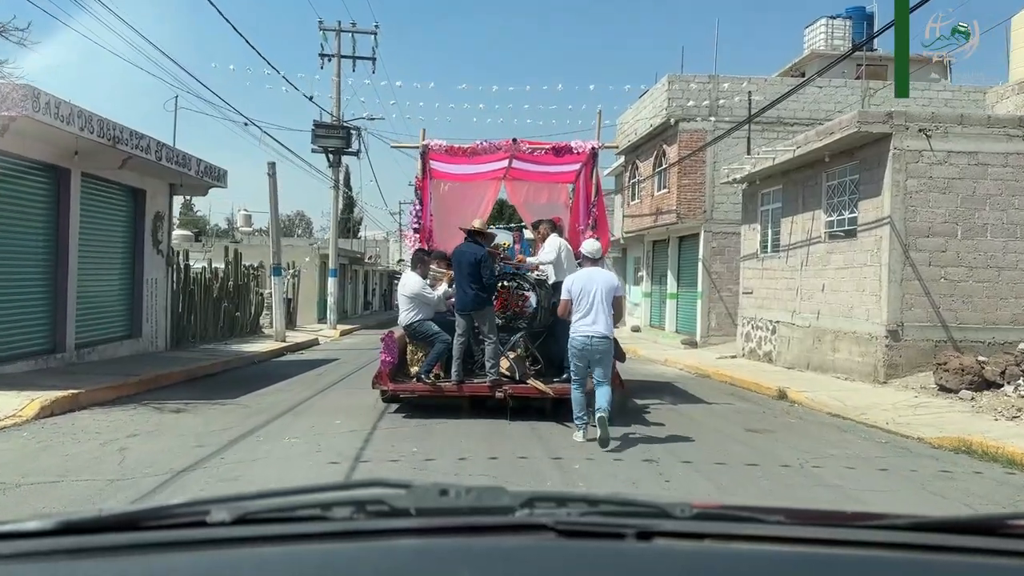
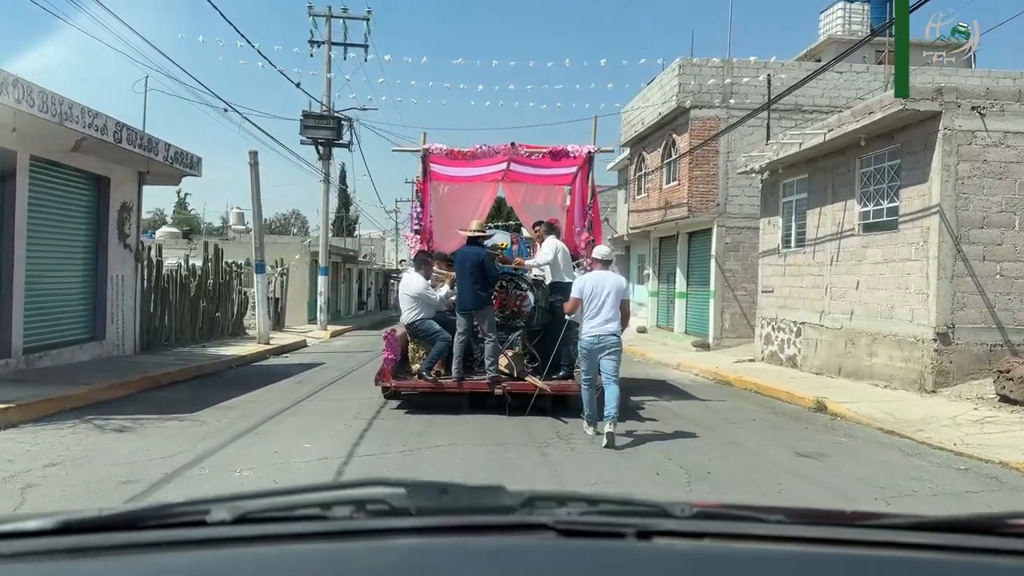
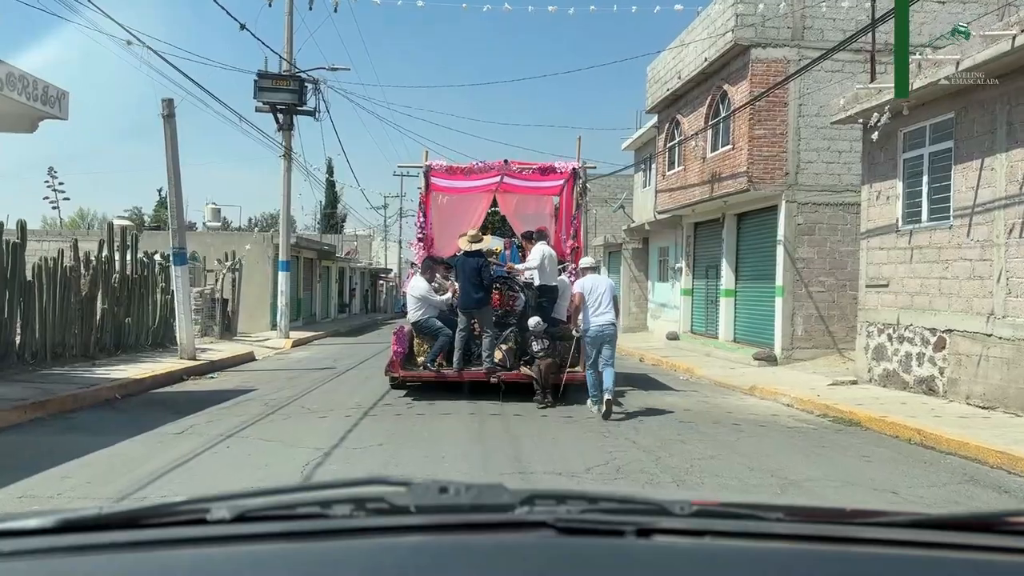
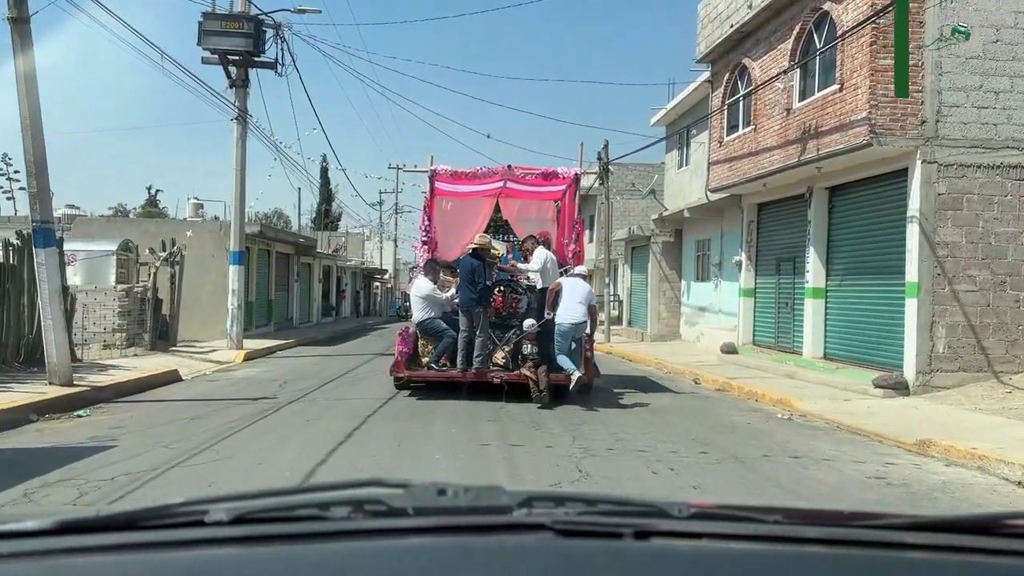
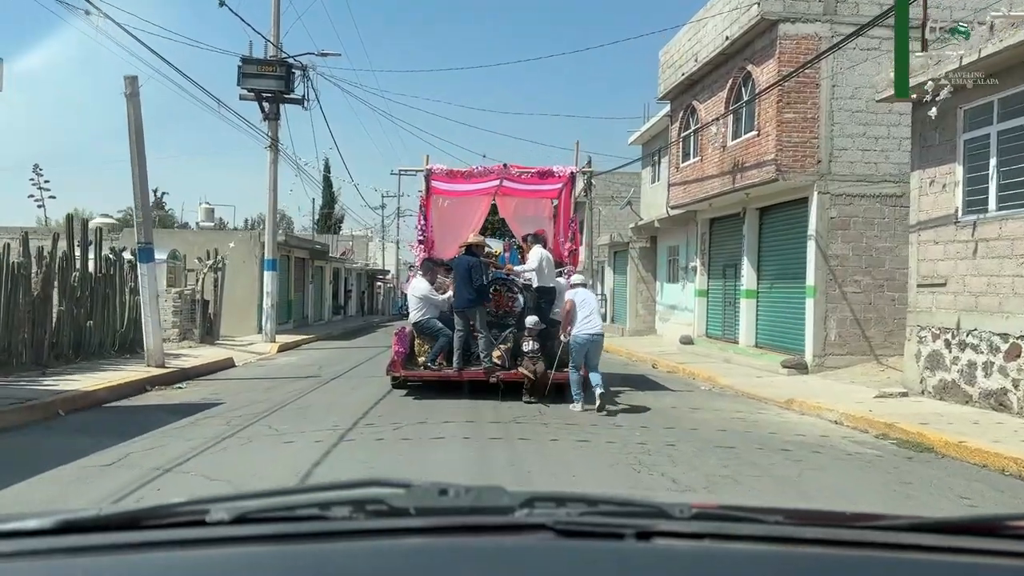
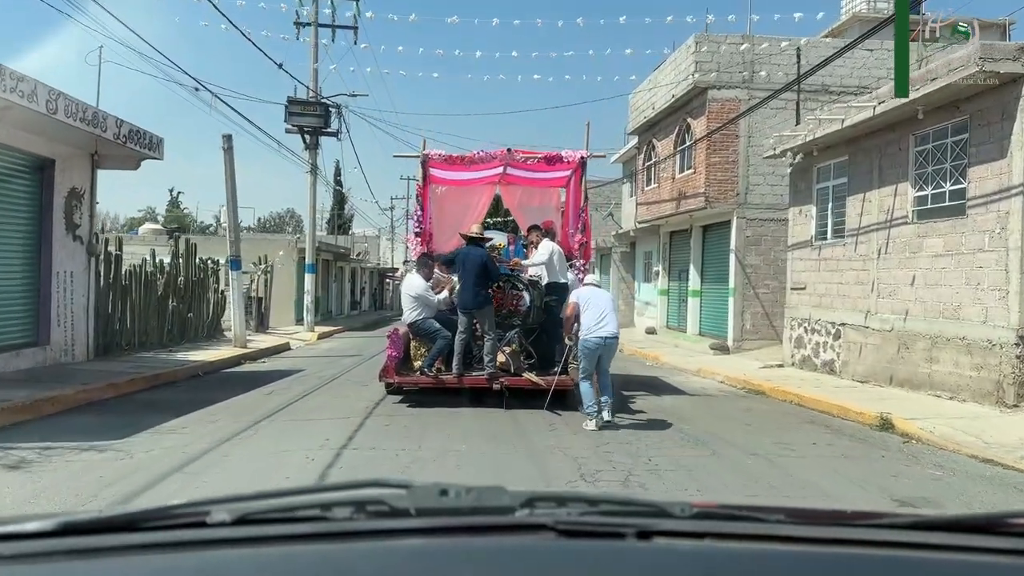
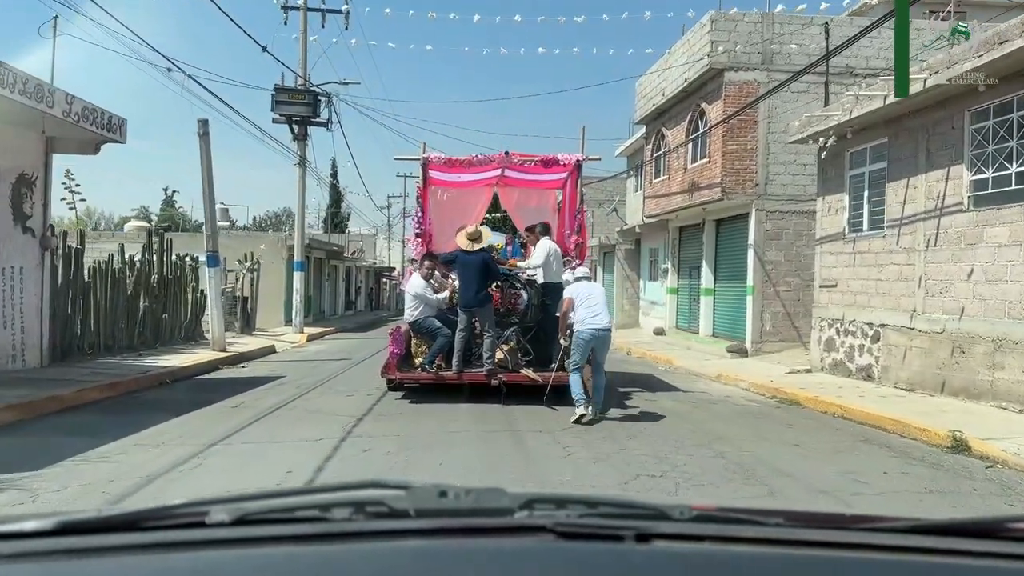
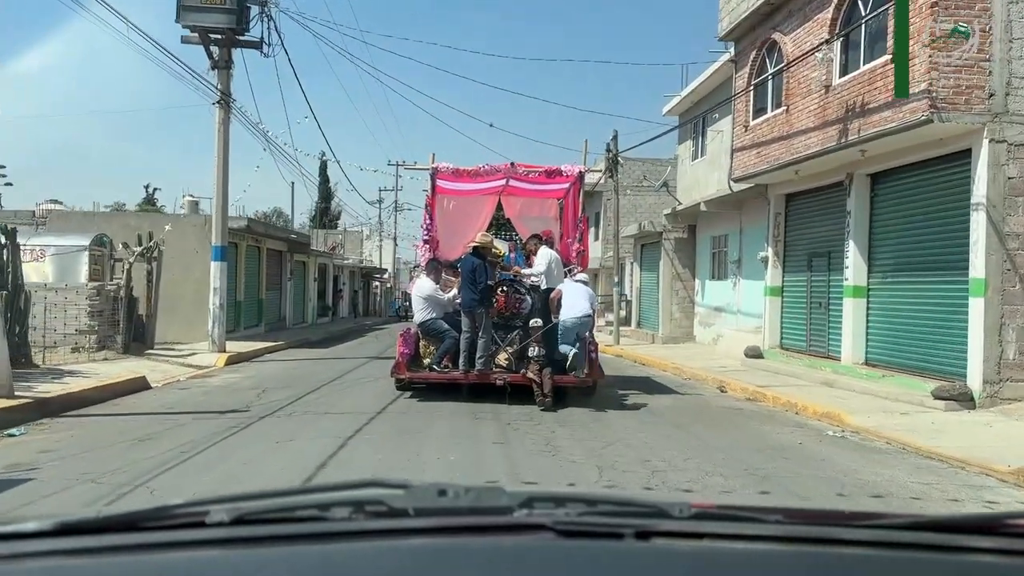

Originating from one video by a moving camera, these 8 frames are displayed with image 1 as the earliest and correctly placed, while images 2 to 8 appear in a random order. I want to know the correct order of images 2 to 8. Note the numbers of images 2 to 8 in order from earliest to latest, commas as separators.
2, 6, 7, 3, 5, 4, 8
